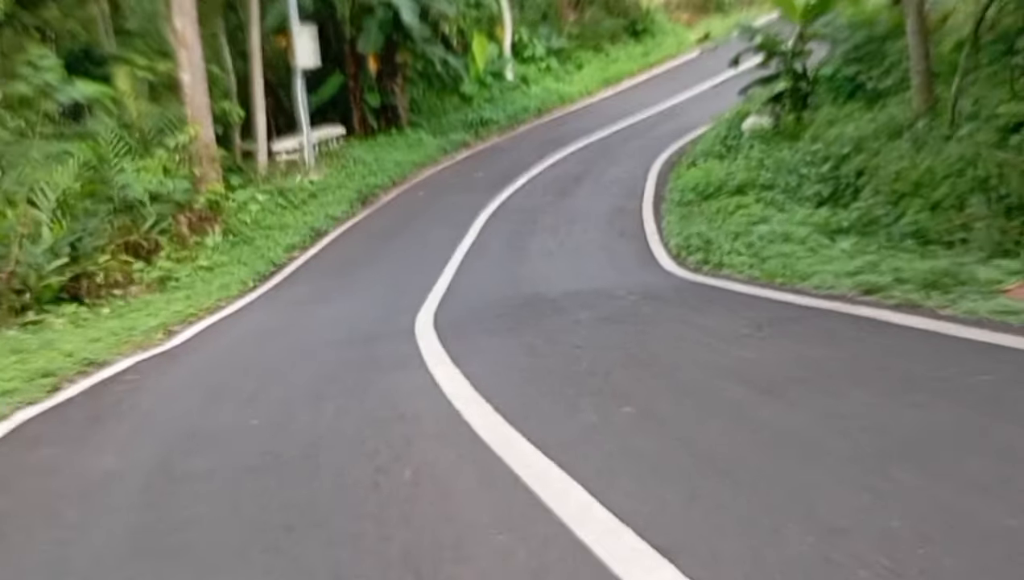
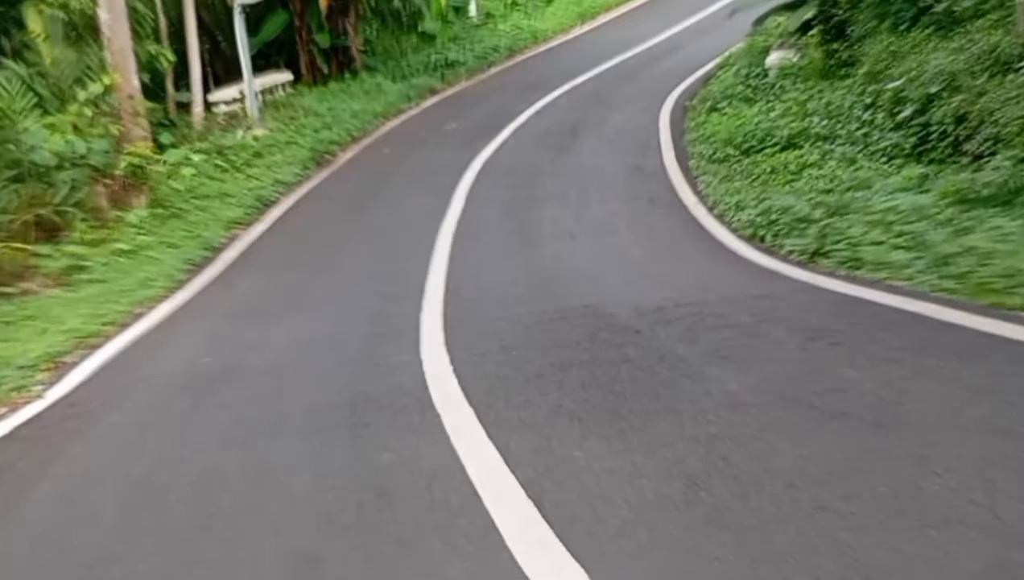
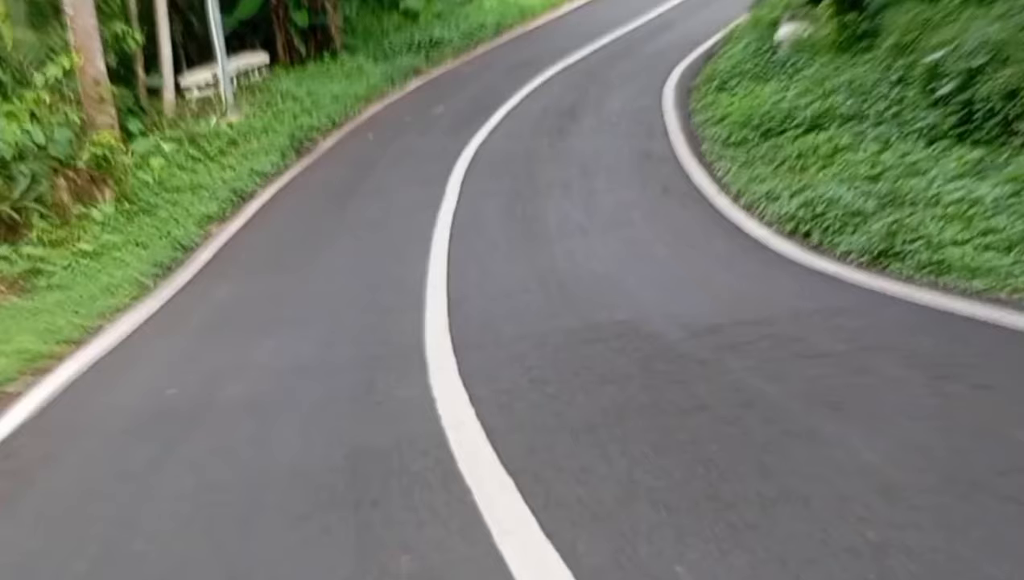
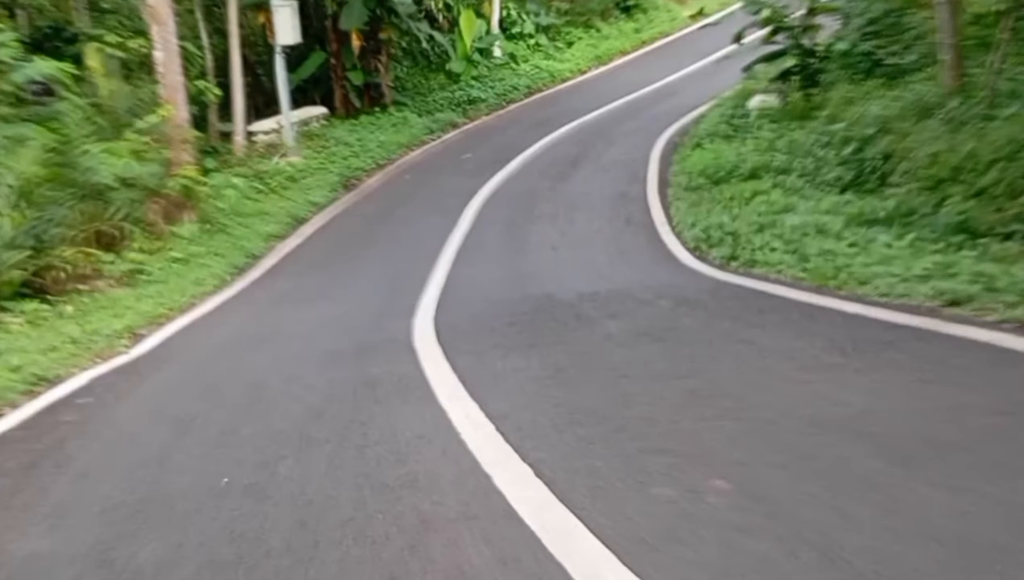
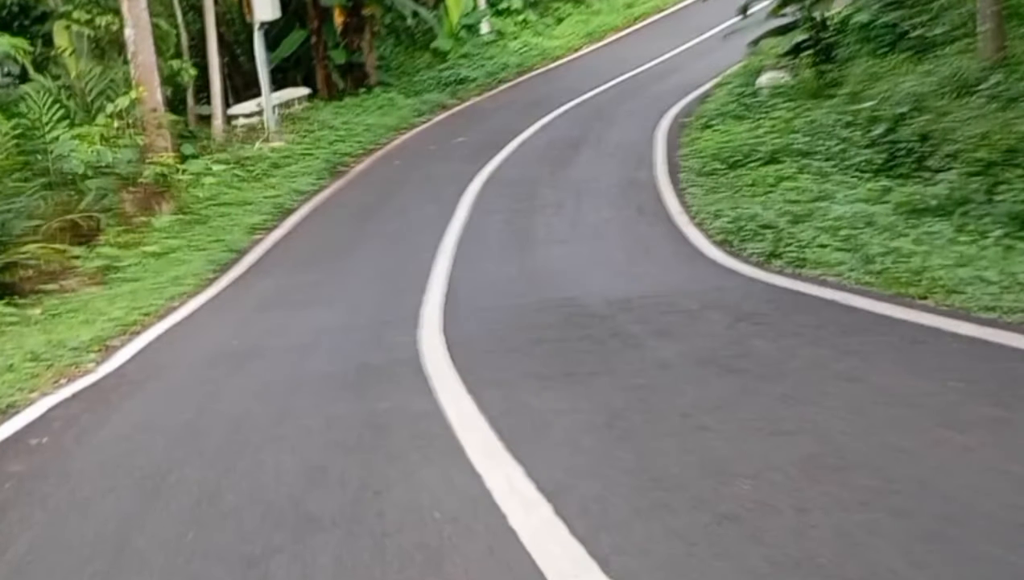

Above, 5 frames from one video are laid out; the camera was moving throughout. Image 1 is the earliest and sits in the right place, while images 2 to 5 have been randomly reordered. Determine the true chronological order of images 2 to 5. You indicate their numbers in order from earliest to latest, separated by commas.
4, 5, 2, 3
